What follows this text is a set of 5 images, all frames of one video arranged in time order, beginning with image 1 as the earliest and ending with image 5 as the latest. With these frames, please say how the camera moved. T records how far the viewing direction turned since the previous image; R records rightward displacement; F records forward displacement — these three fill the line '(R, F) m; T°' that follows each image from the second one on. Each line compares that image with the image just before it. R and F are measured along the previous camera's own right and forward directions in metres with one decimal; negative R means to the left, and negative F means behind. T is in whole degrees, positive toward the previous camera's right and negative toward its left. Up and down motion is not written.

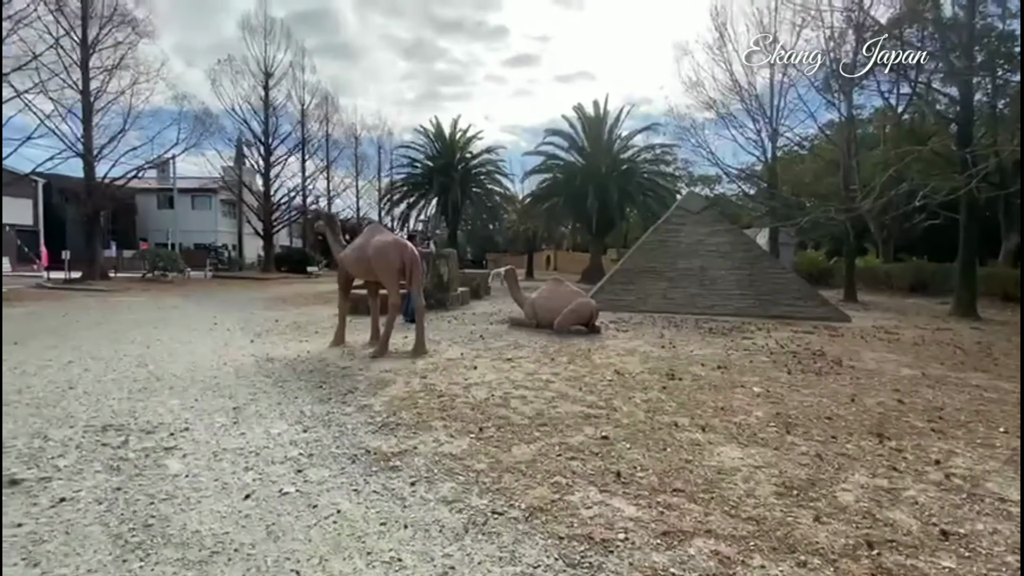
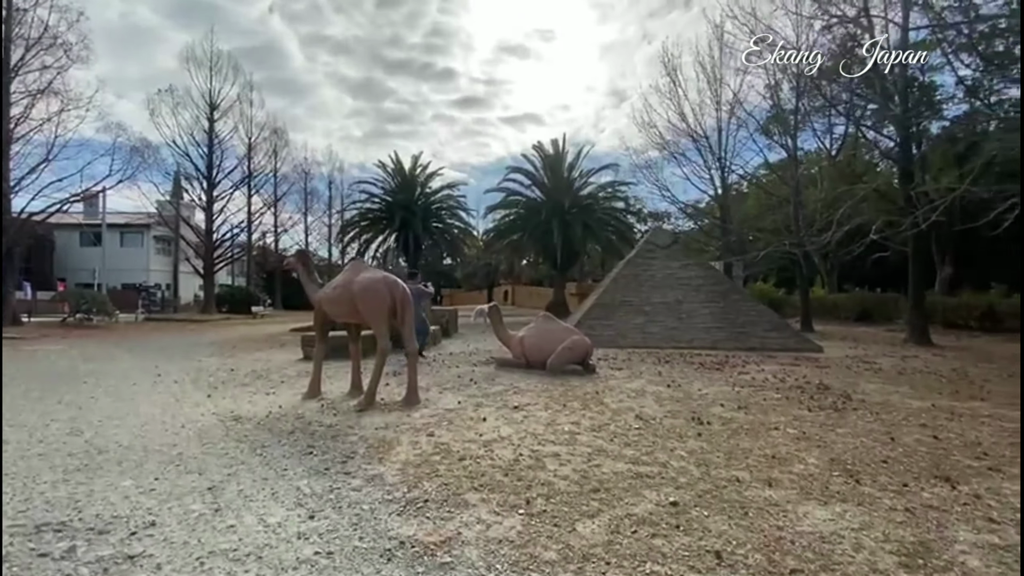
(-0.7, +0.6) m; +6°
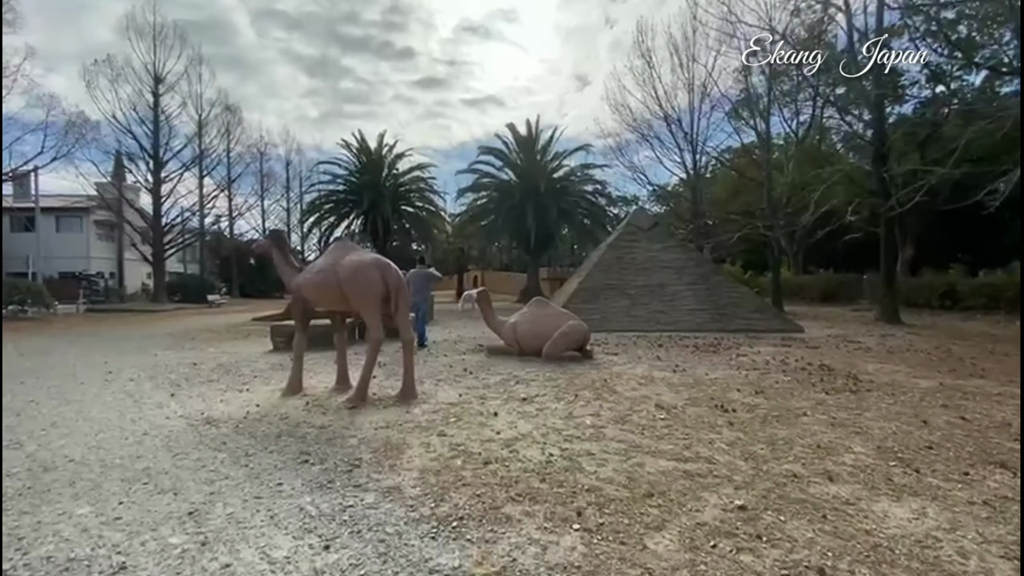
(-0.5, +0.5) m; +4°
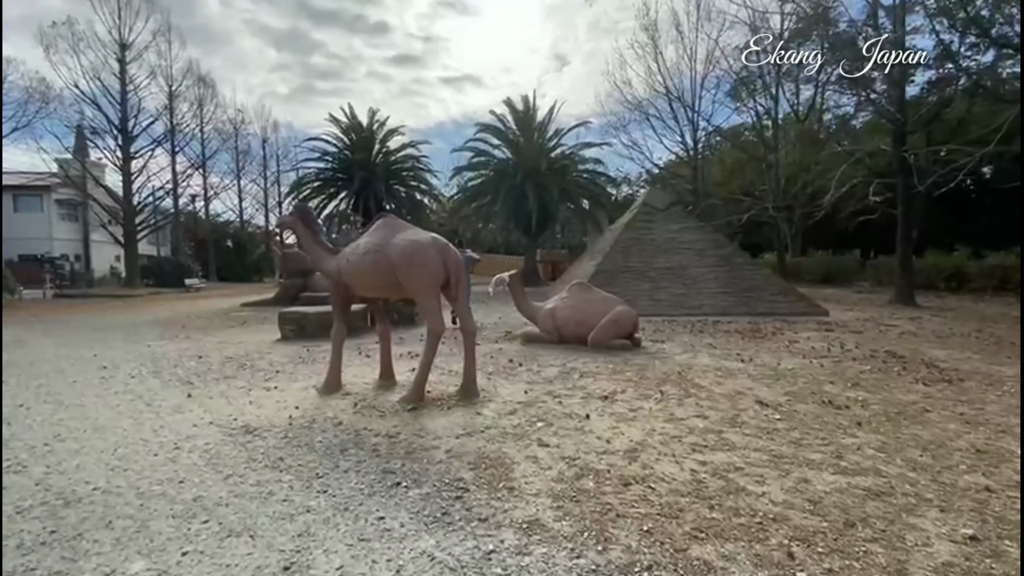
(-1.0, +0.7) m; +3°
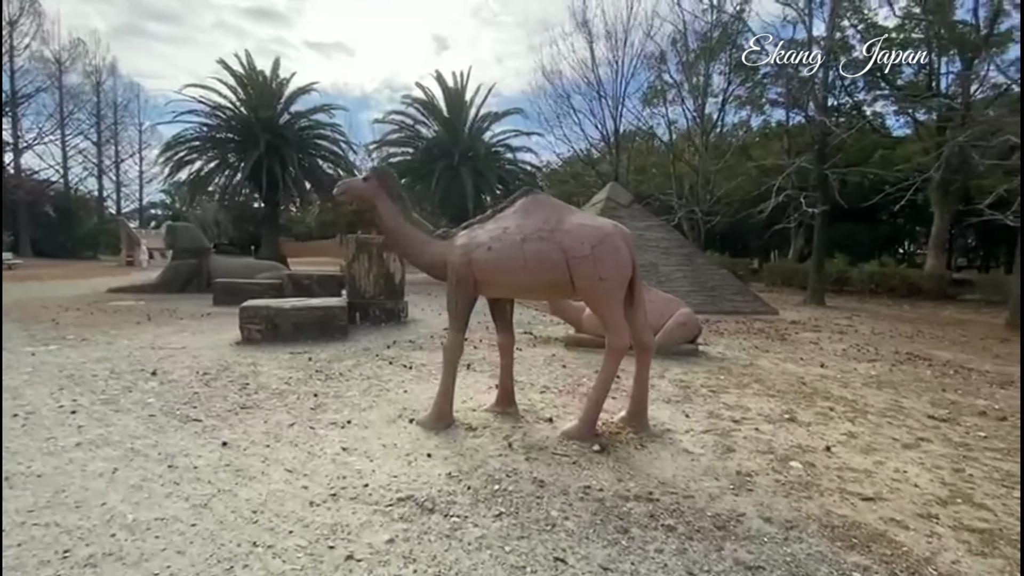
(-2.6, +1.5) m; +16°
